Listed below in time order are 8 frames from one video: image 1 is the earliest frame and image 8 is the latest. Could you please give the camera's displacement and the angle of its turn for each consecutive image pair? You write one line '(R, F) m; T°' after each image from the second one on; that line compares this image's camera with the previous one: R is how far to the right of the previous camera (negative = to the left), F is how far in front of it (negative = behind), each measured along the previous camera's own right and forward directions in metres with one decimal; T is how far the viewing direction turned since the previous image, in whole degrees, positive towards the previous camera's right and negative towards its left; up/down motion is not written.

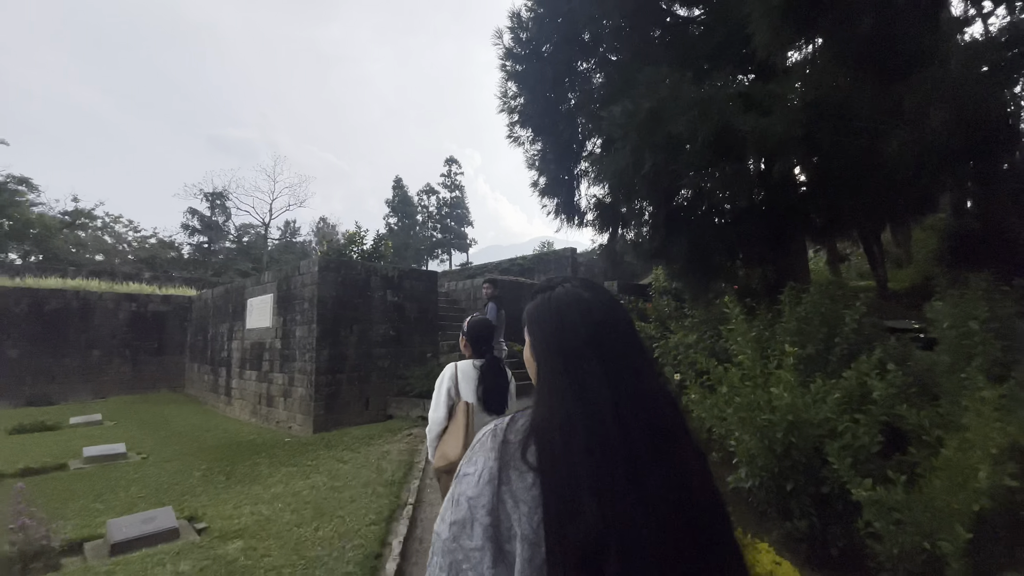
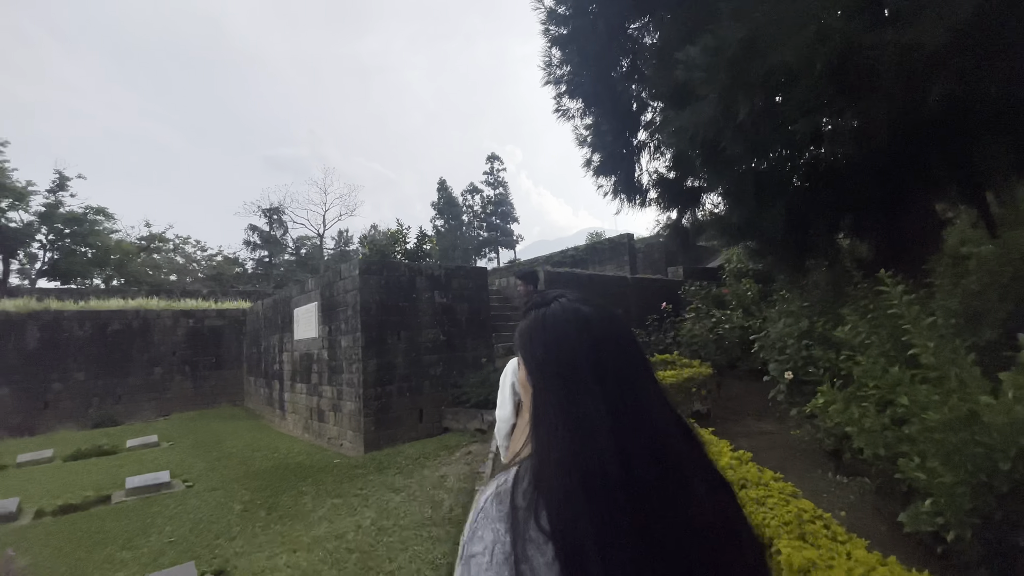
(-0.1, +0.8) m; -6°
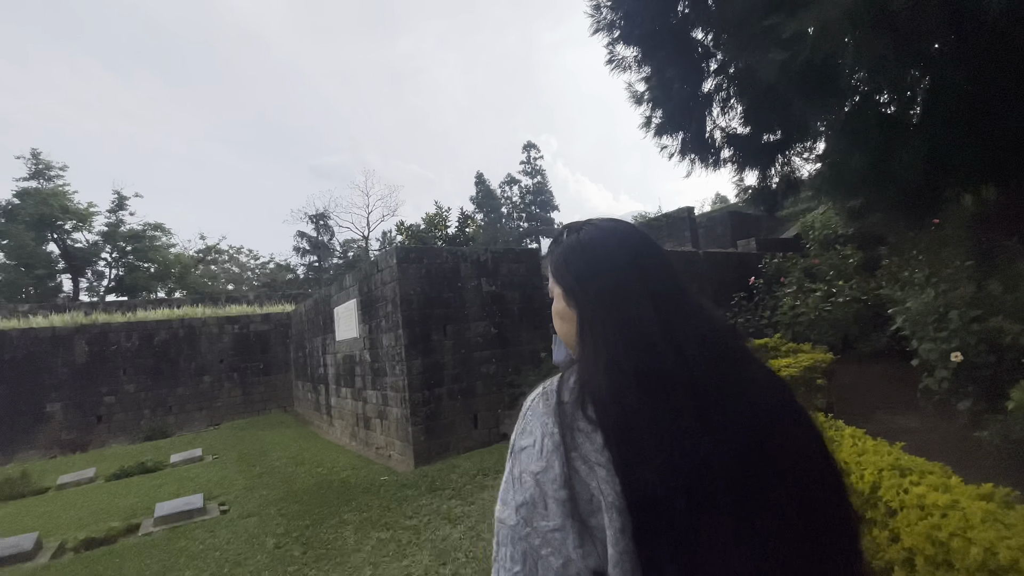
(-0.2, +0.9) m; -5°
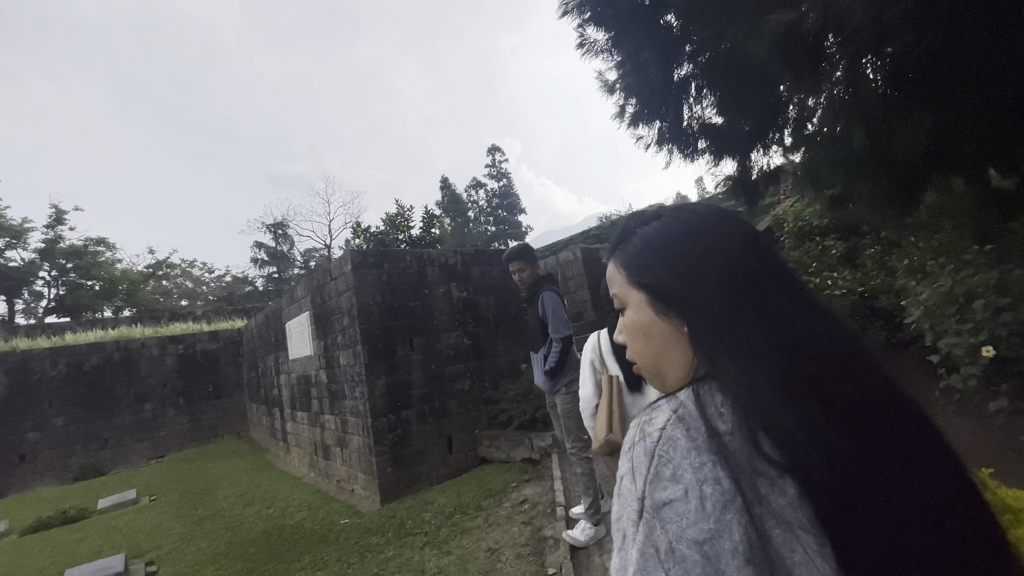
(0.0, +0.6) m; +4°
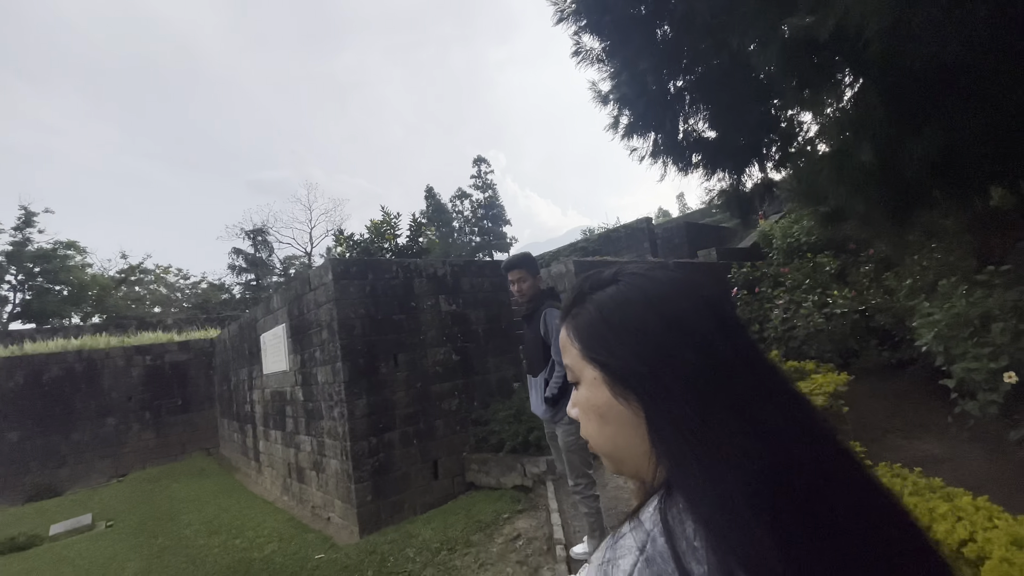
(-0.1, +0.3) m; +2°
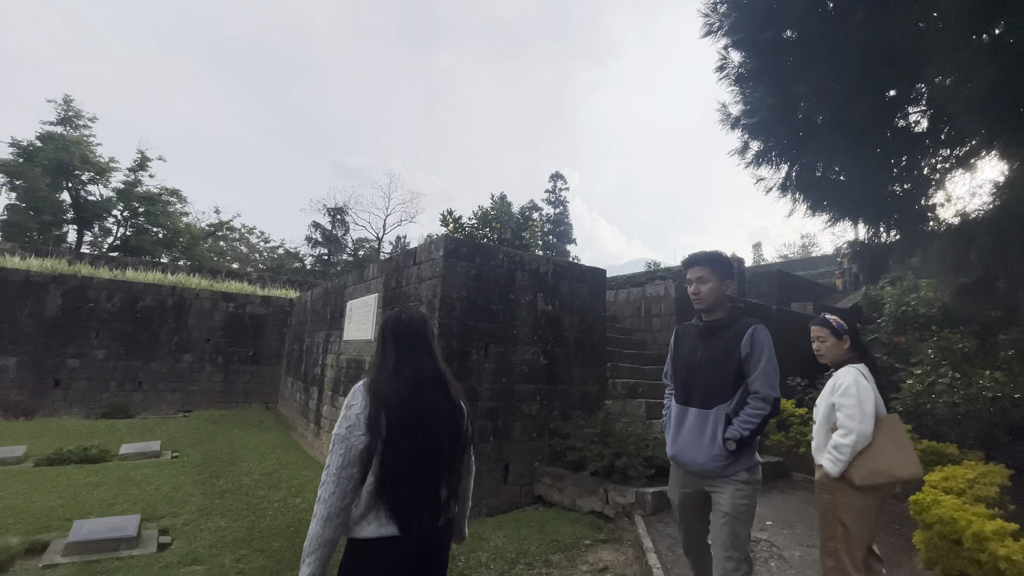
(-0.5, +0.2) m; -6°
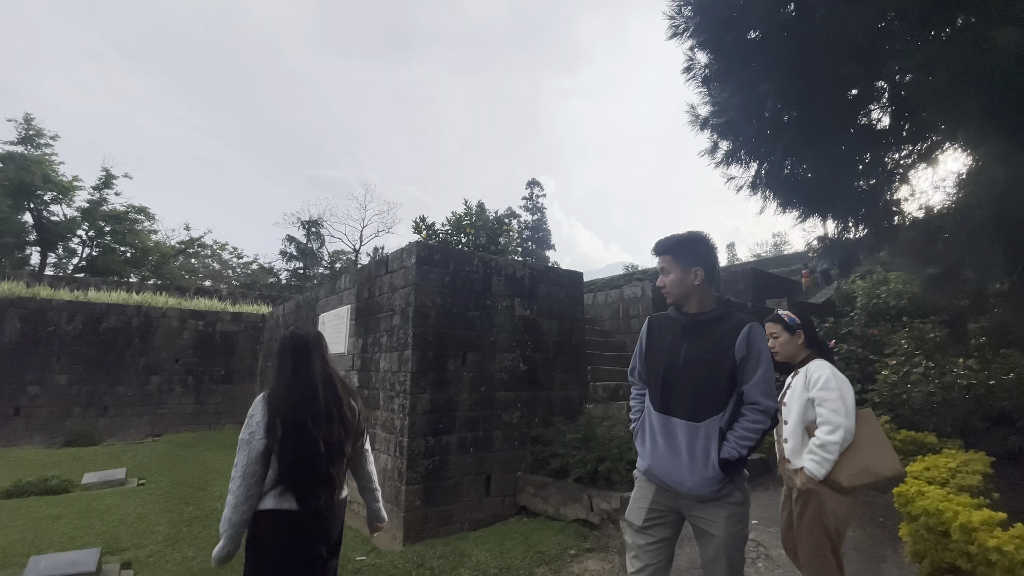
(0.0, +0.1) m; +2°
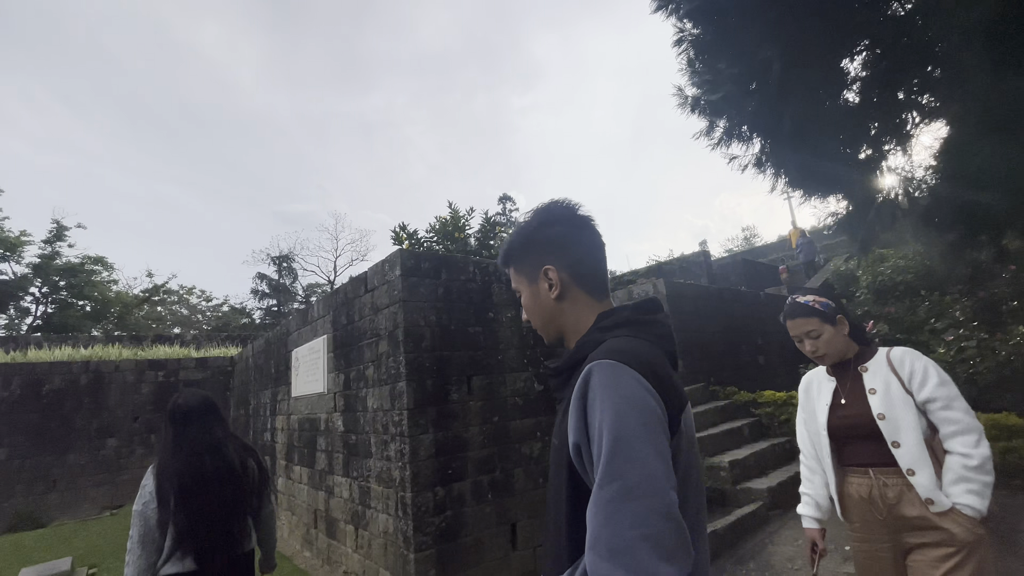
(-0.2, +0.7) m; +3°
